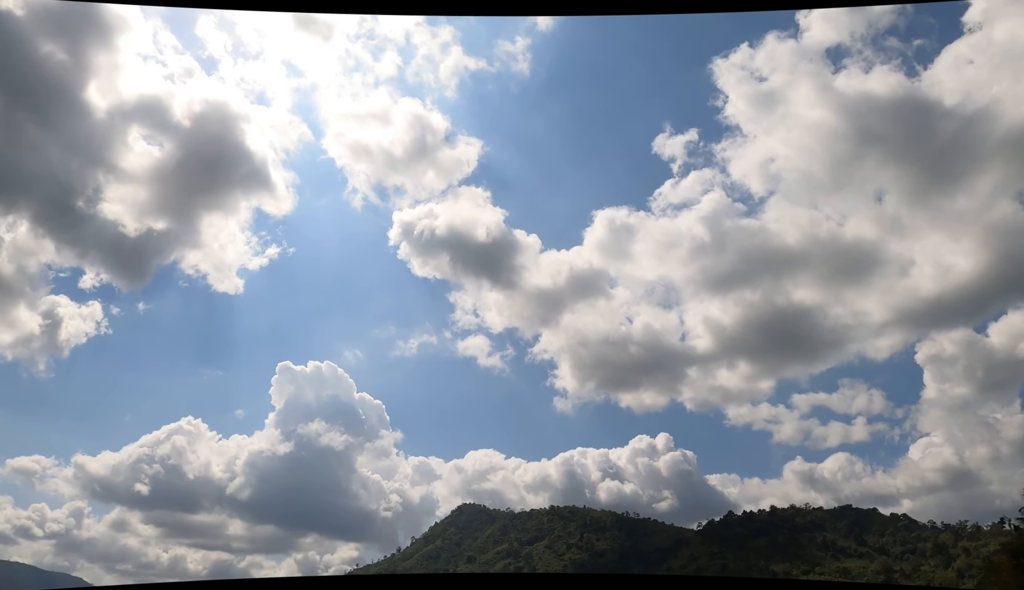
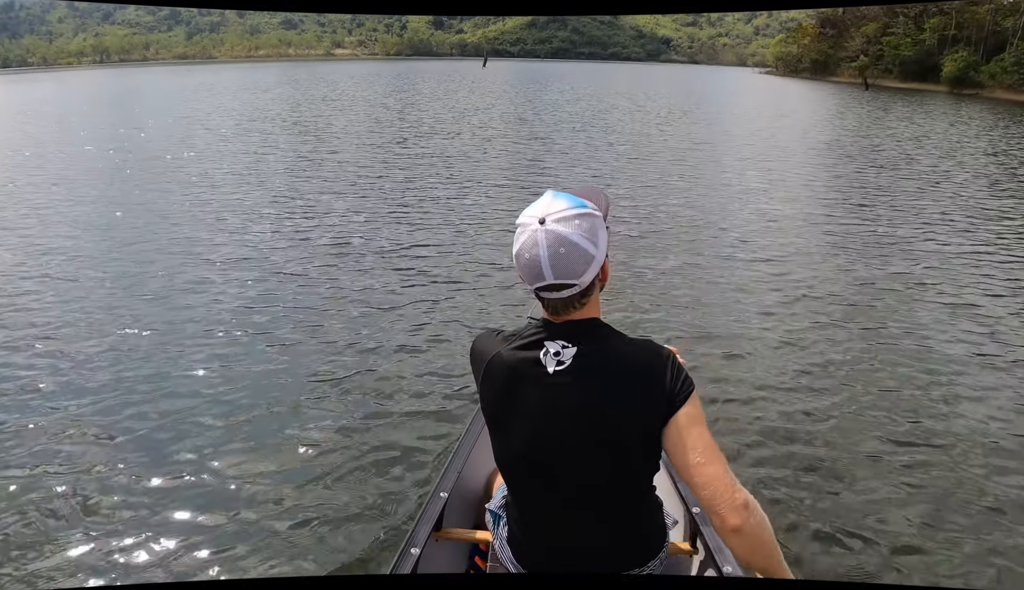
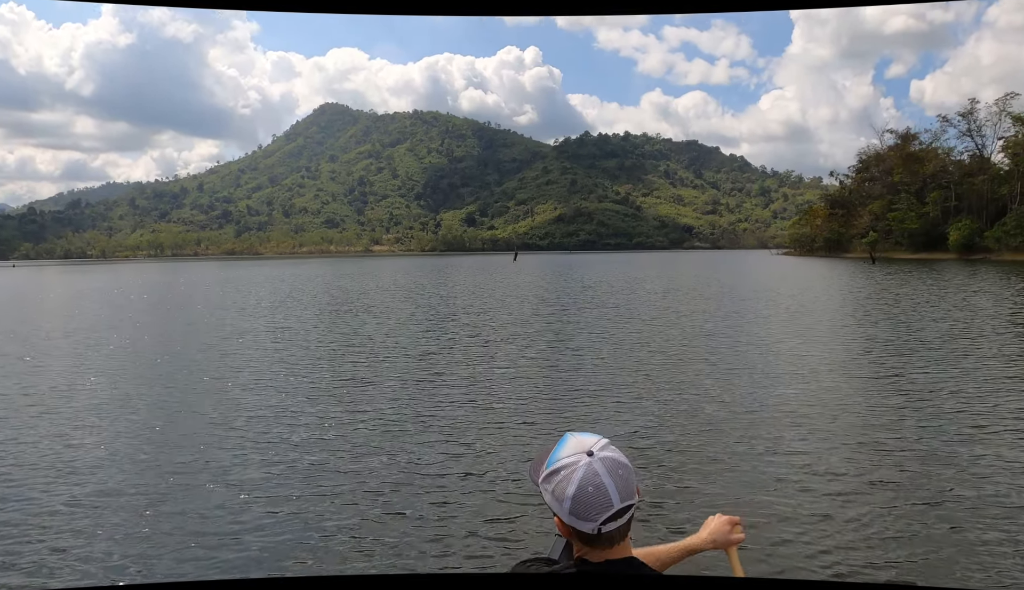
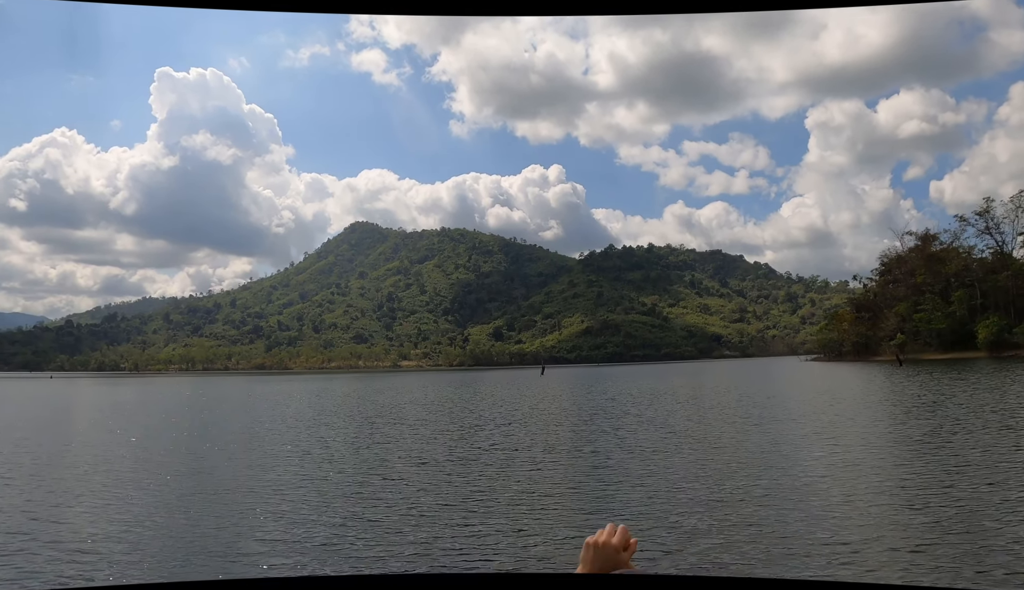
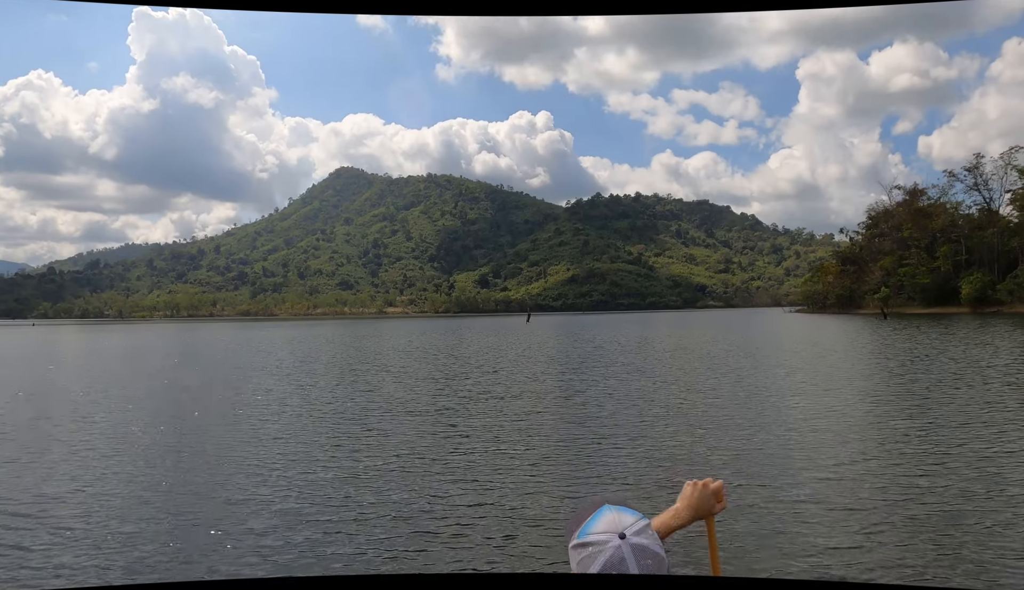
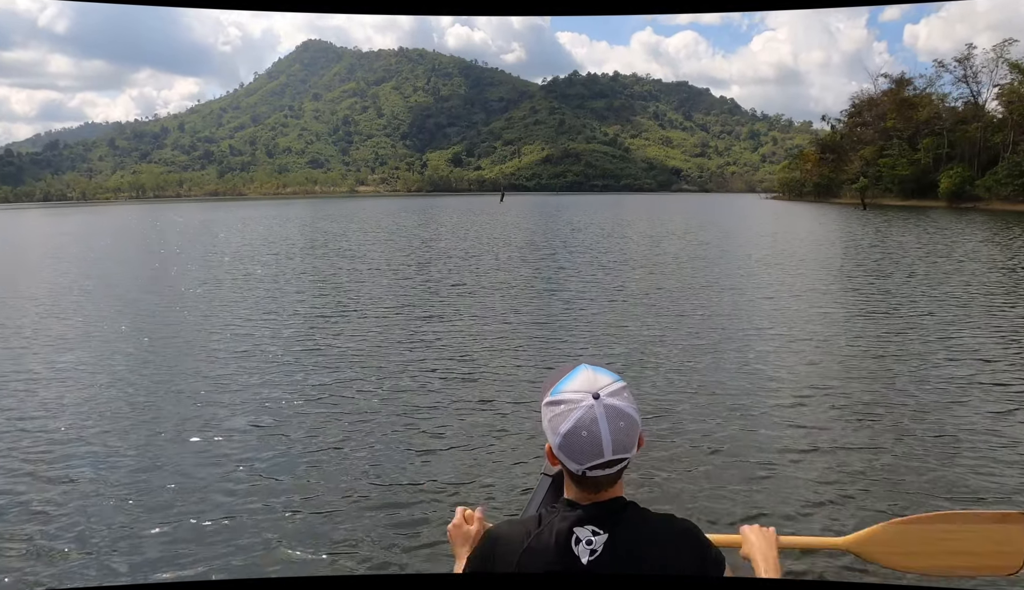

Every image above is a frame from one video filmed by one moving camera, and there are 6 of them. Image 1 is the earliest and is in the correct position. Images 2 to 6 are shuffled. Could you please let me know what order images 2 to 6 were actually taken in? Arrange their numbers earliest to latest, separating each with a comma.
4, 5, 3, 6, 2
